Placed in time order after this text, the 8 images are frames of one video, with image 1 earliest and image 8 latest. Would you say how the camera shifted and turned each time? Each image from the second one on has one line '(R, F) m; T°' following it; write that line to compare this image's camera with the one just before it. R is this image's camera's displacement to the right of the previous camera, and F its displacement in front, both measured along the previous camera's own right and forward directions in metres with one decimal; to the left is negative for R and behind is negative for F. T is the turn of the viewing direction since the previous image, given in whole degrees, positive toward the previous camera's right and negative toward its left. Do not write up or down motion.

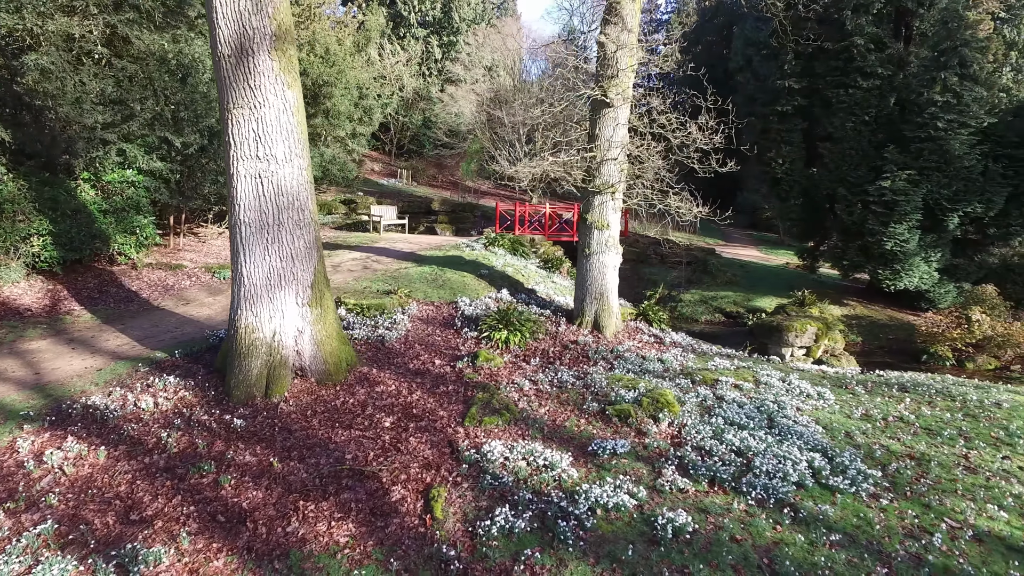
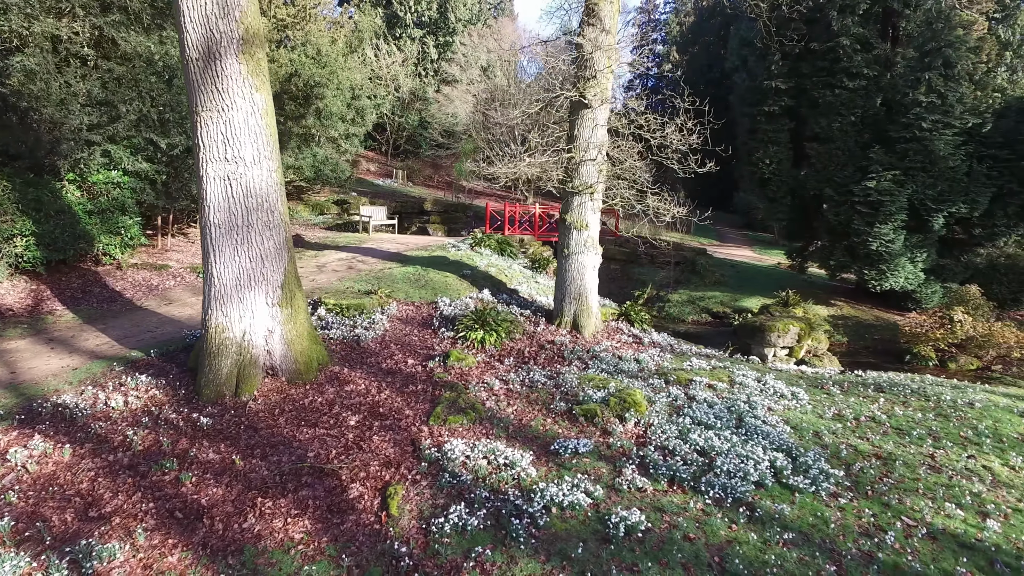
(+0.3, -0.1) m; 0°
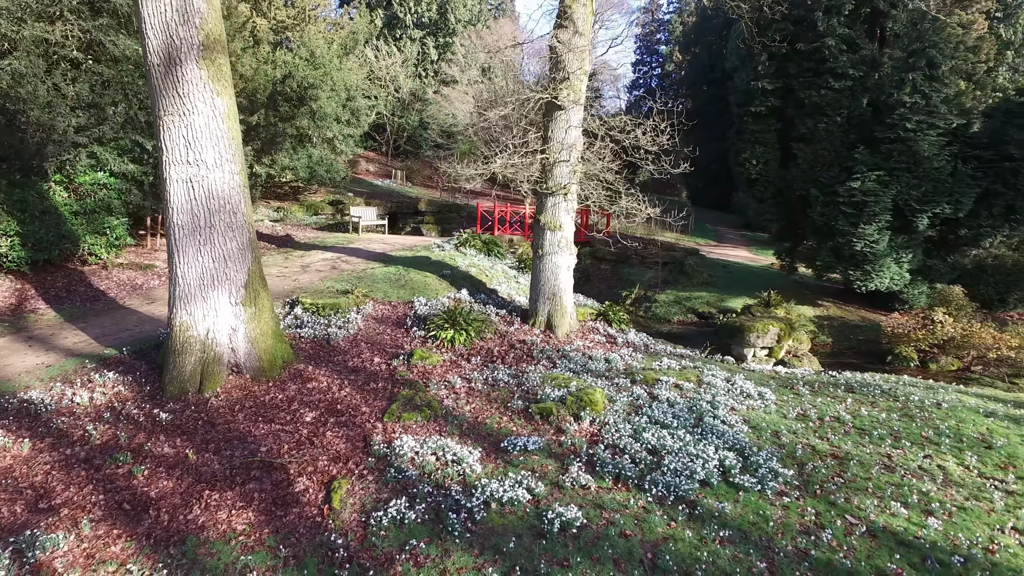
(+0.5, -0.1) m; -1°
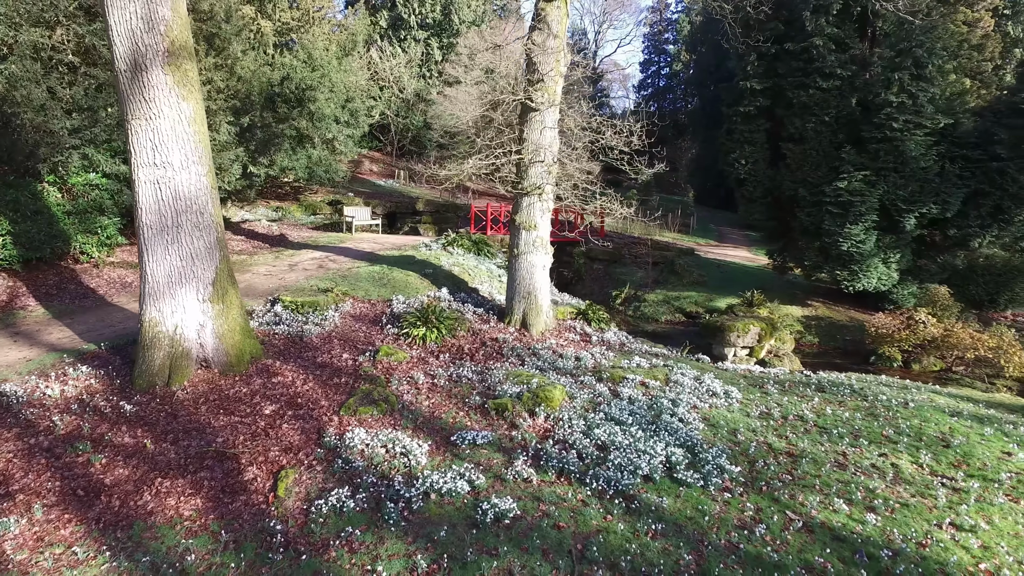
(+0.5, -0.1) m; -1°
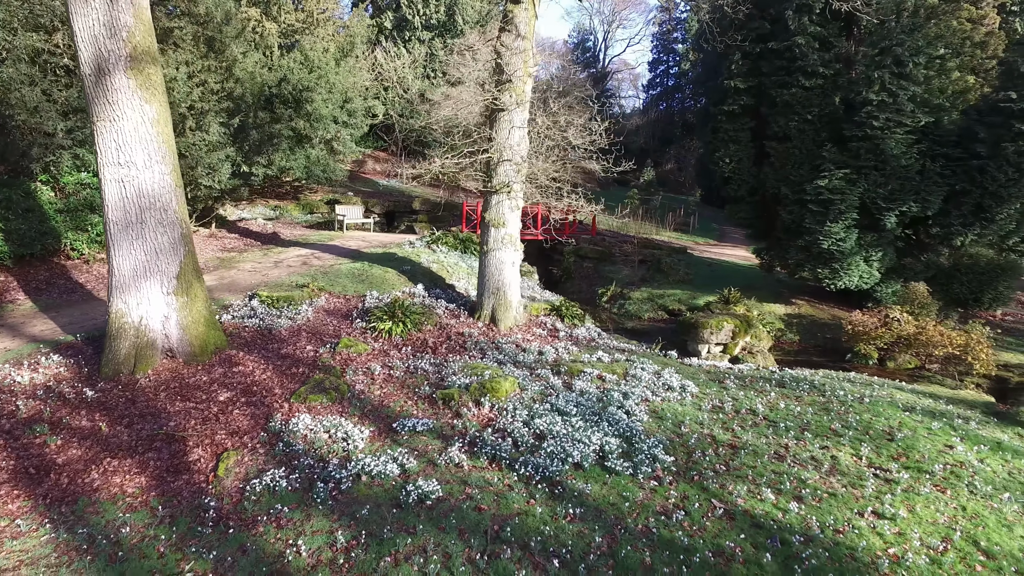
(+0.7, -0.2) m; -1°
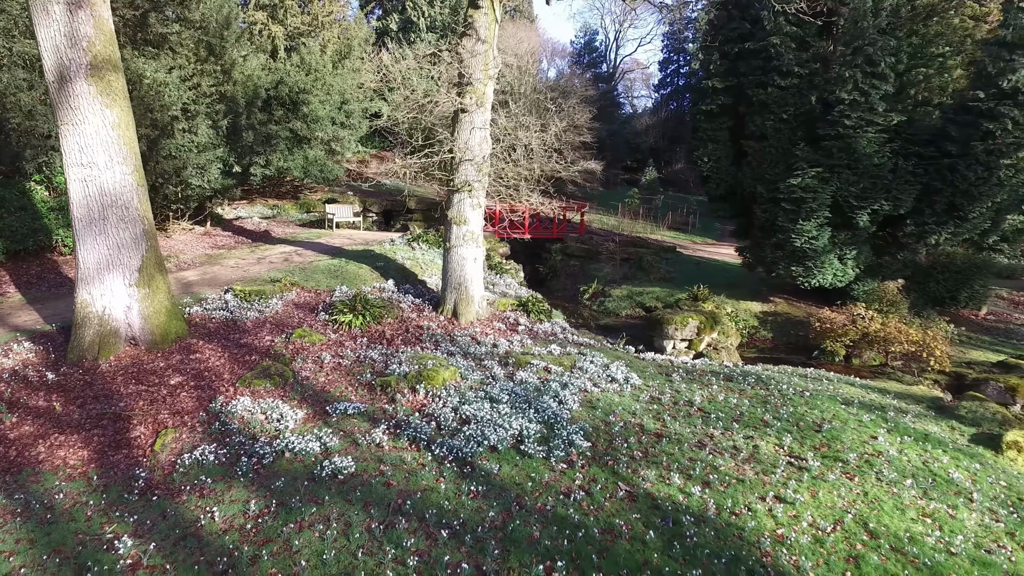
(+0.9, -0.3) m; -2°
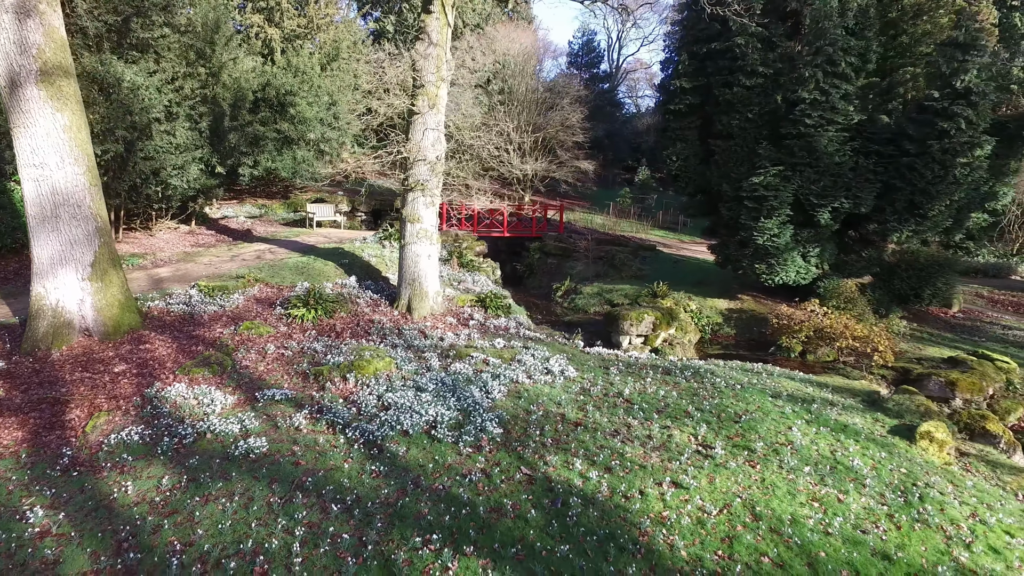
(+0.9, -0.3) m; -1°
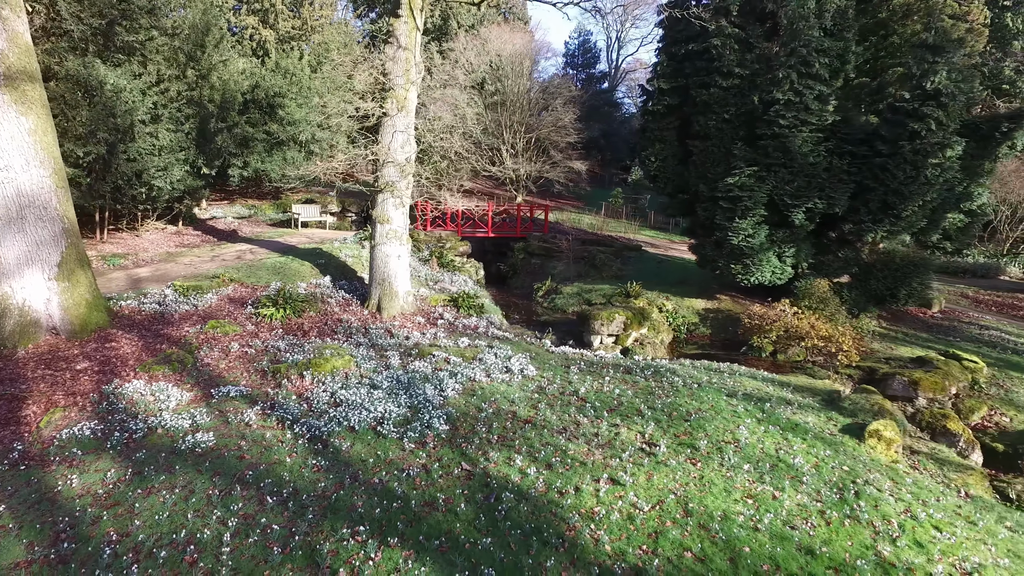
(+0.6, -0.1) m; -1°
